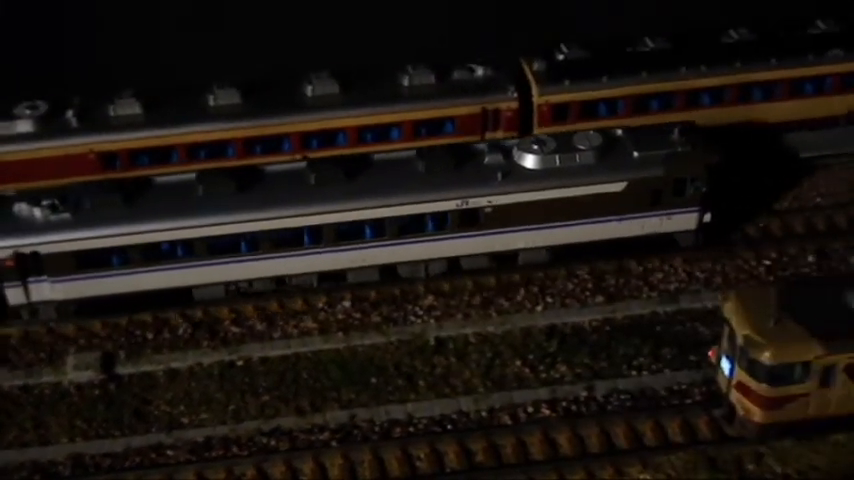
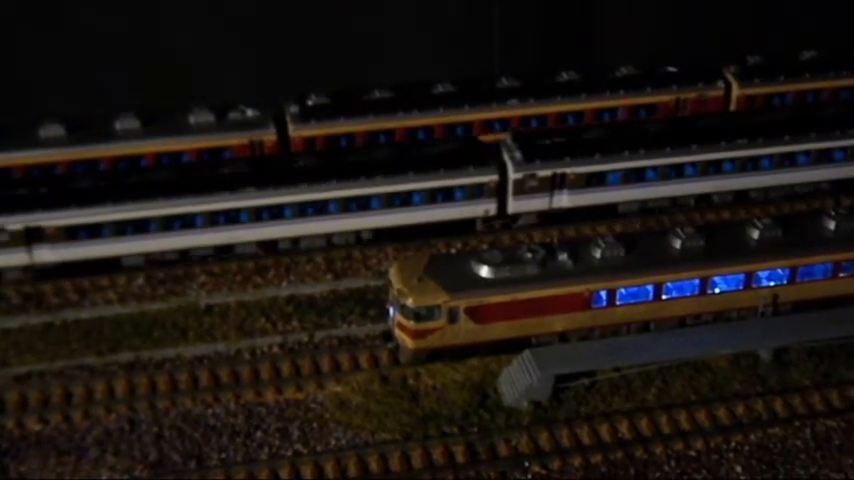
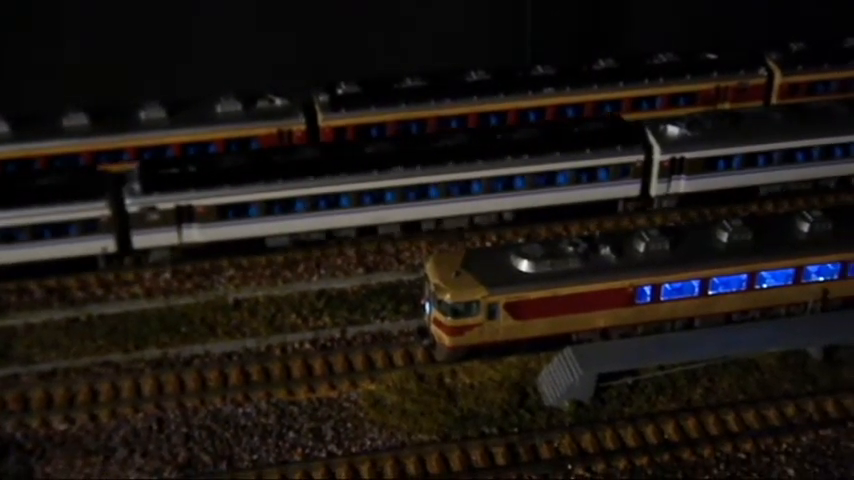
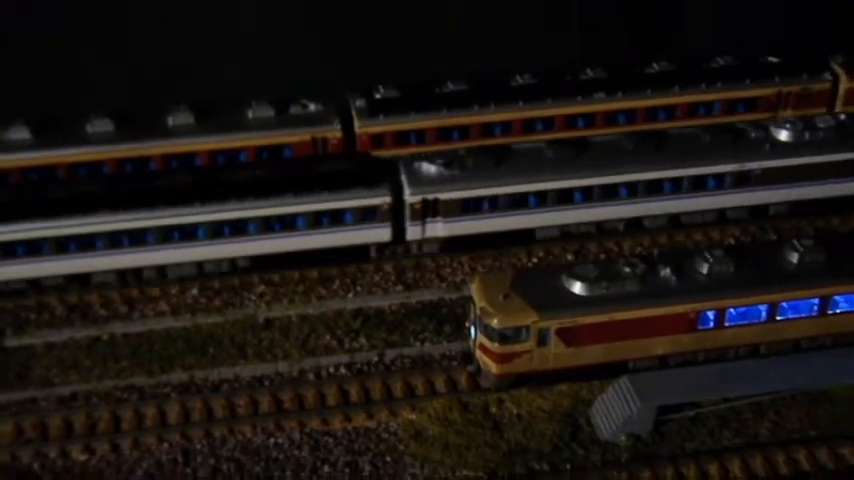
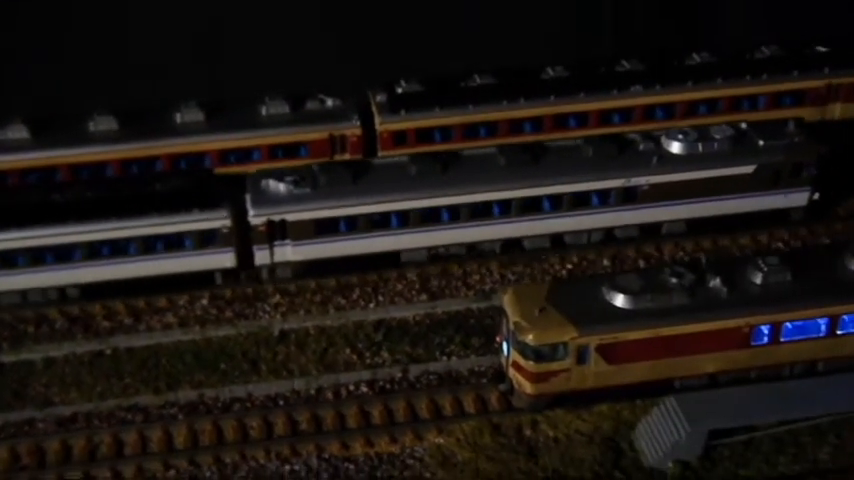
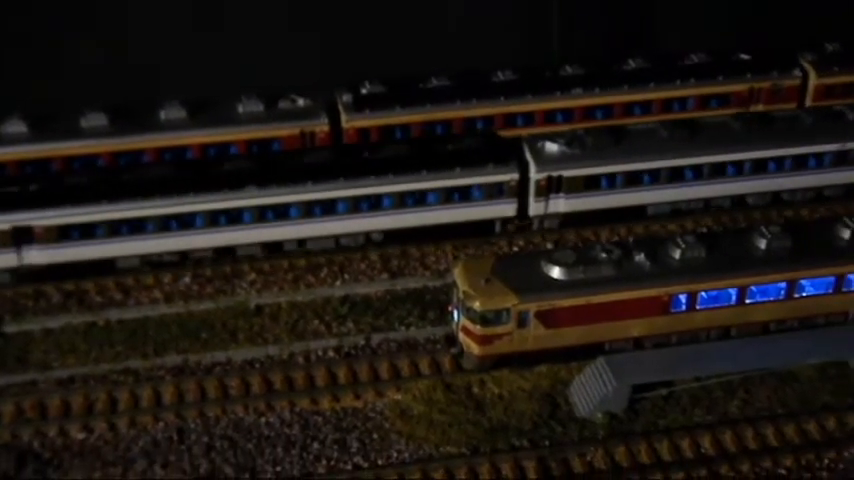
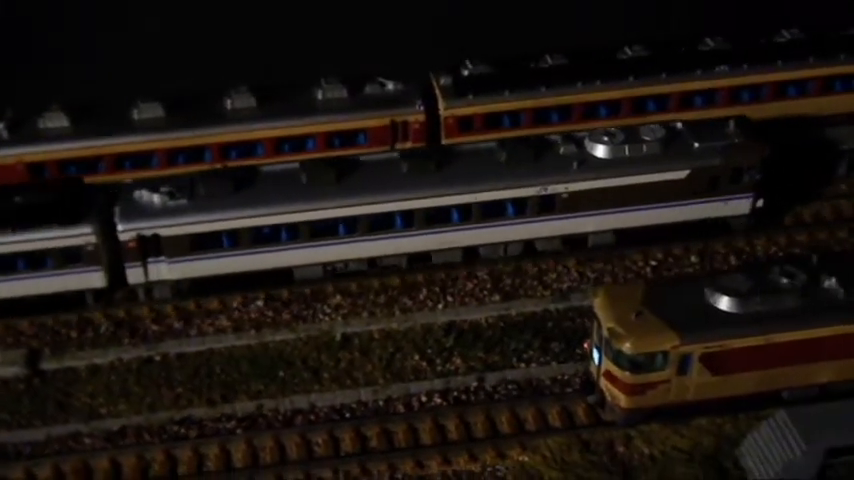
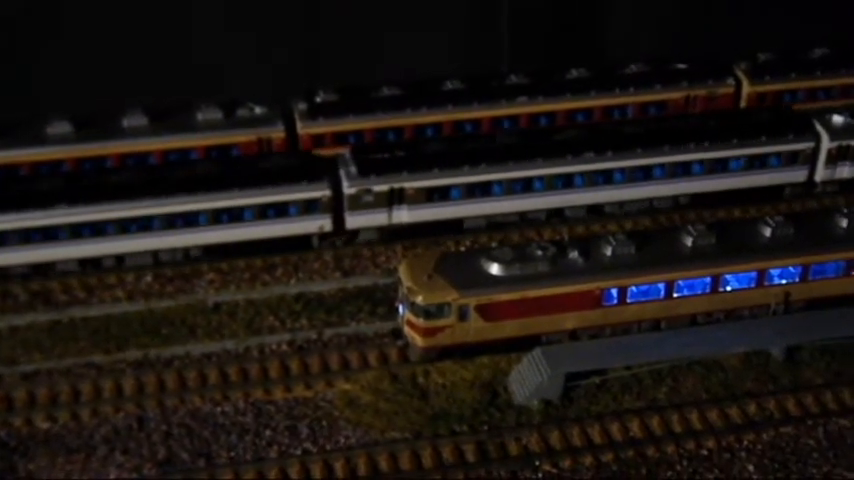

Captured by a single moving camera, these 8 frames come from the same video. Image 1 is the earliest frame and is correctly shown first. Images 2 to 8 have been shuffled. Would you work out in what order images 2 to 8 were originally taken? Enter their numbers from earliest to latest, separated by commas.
7, 5, 4, 6, 3, 8, 2
